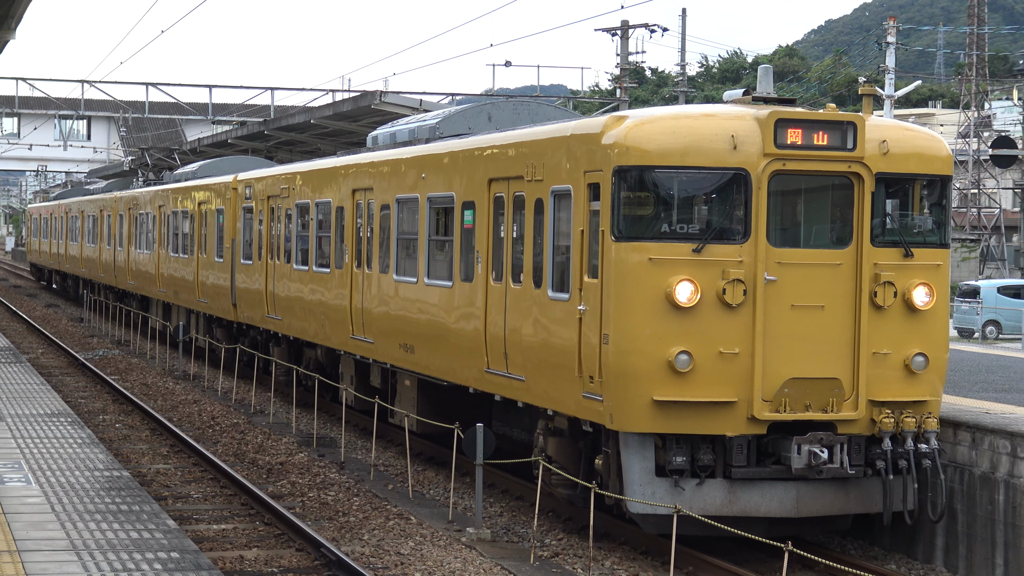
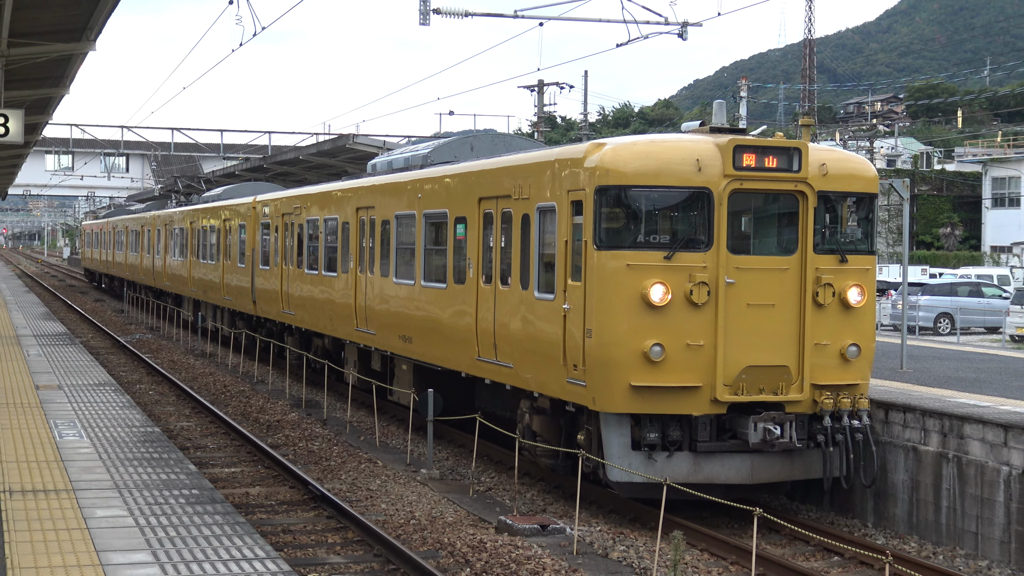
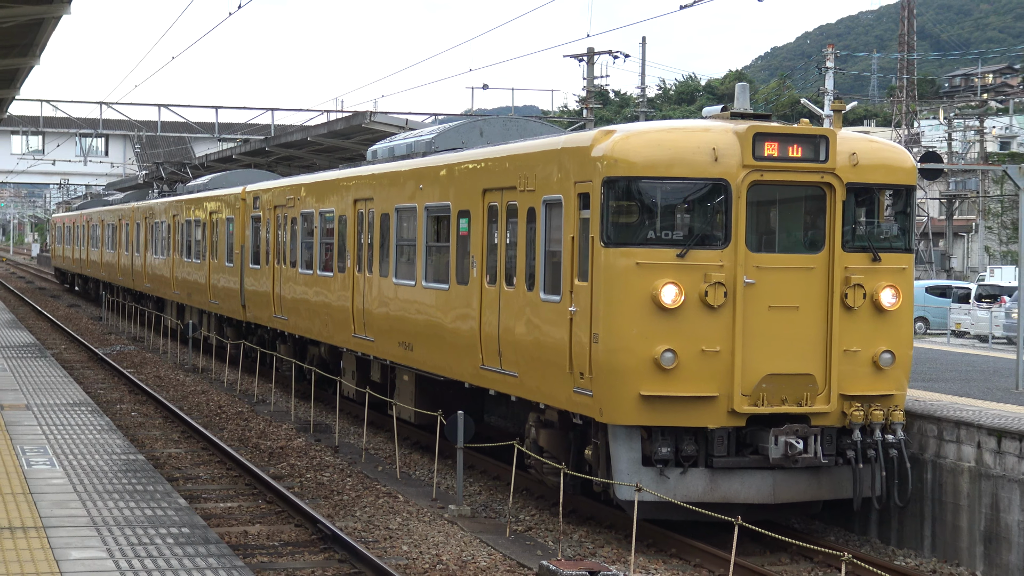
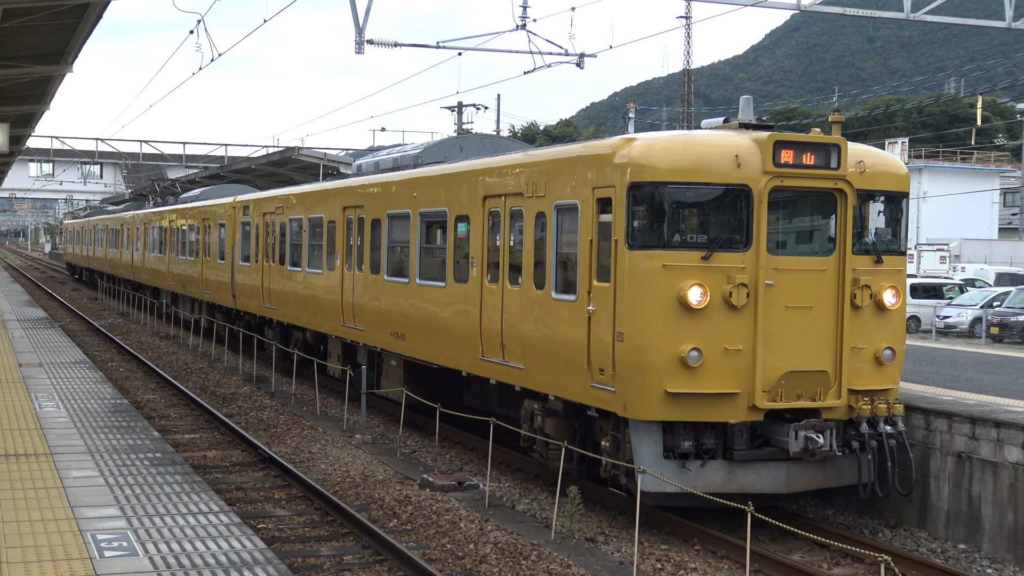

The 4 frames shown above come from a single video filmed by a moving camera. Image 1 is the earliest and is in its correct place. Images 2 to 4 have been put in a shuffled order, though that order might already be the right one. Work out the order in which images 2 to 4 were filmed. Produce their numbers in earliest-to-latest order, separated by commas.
3, 2, 4
